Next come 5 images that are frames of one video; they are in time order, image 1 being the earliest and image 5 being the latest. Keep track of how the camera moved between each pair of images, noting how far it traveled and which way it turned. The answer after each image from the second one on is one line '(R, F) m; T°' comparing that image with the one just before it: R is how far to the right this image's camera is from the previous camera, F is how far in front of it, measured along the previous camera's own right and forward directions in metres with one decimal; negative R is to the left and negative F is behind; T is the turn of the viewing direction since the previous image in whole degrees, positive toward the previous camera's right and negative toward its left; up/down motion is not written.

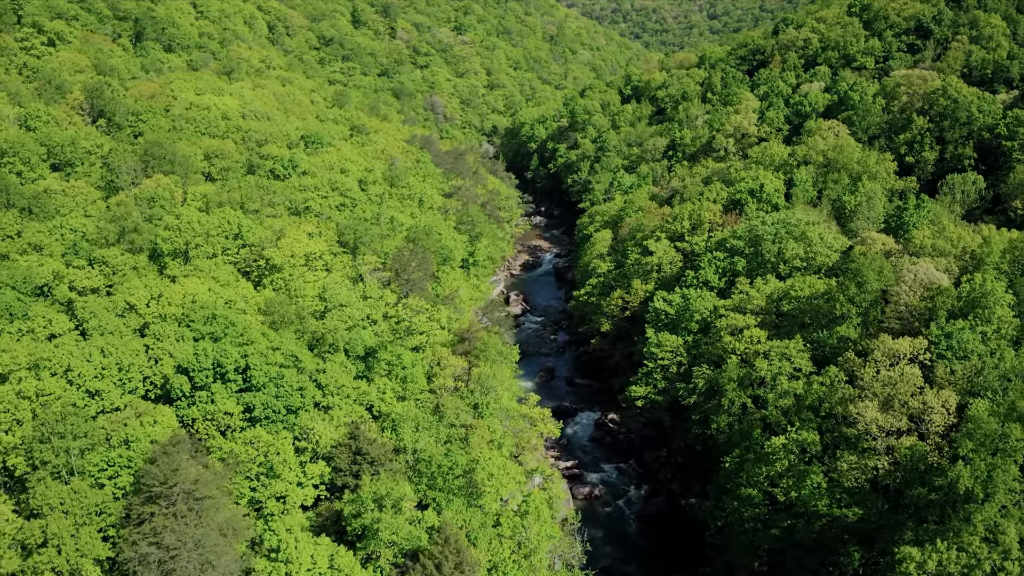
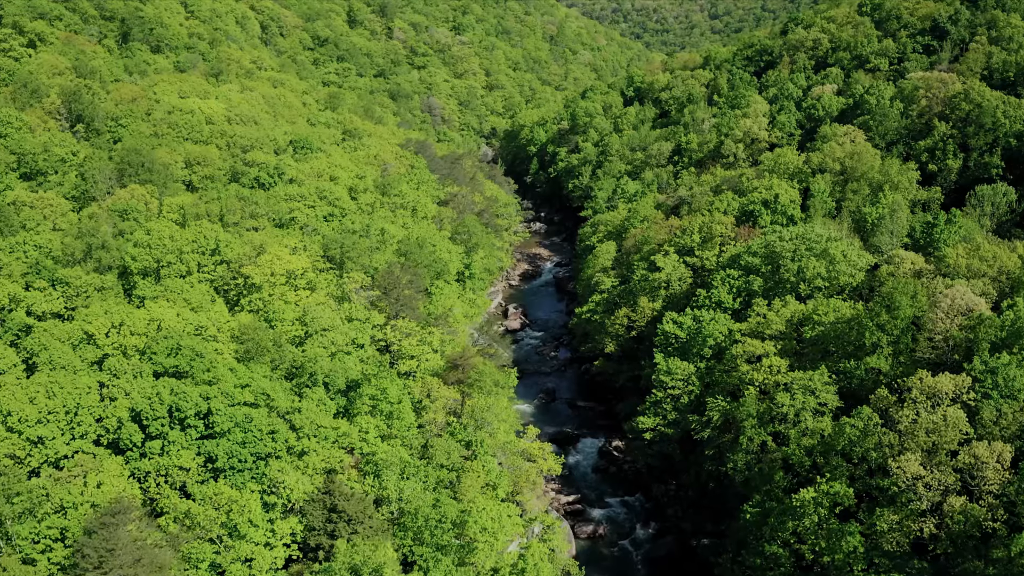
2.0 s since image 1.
(+0.2, +4.2) m; 0°
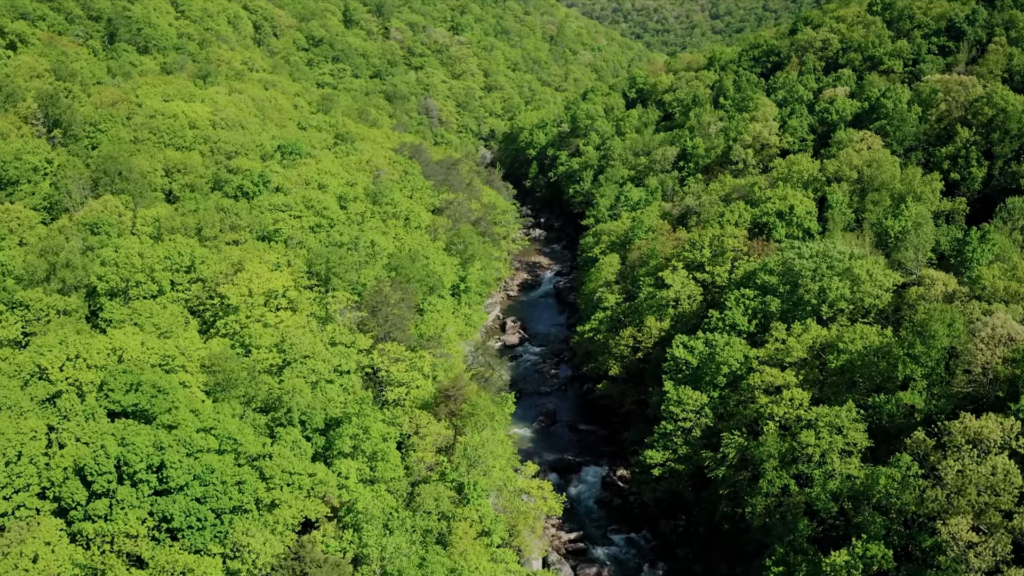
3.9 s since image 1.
(+0.2, +3.9) m; 0°
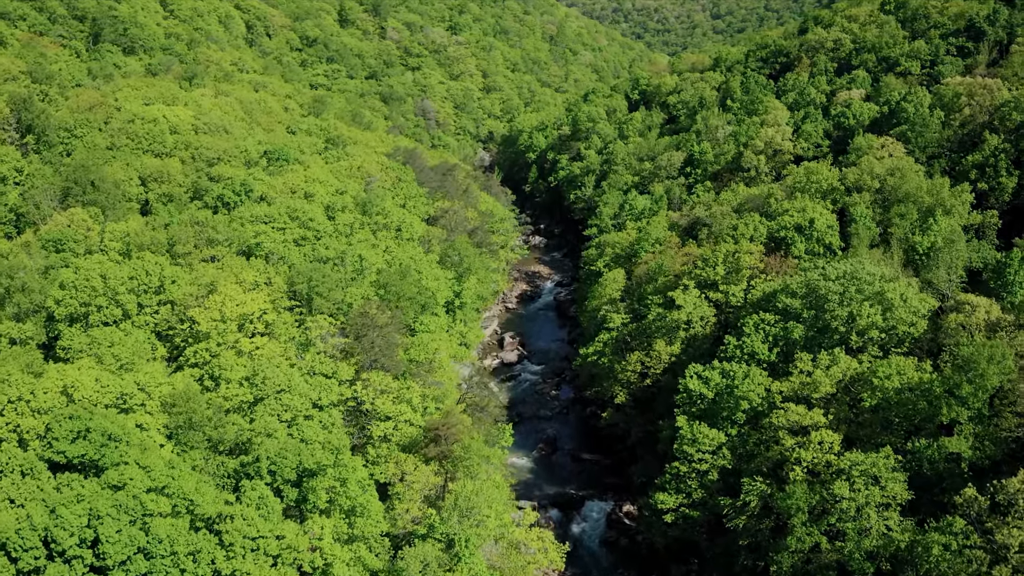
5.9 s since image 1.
(+0.2, +4.3) m; 0°
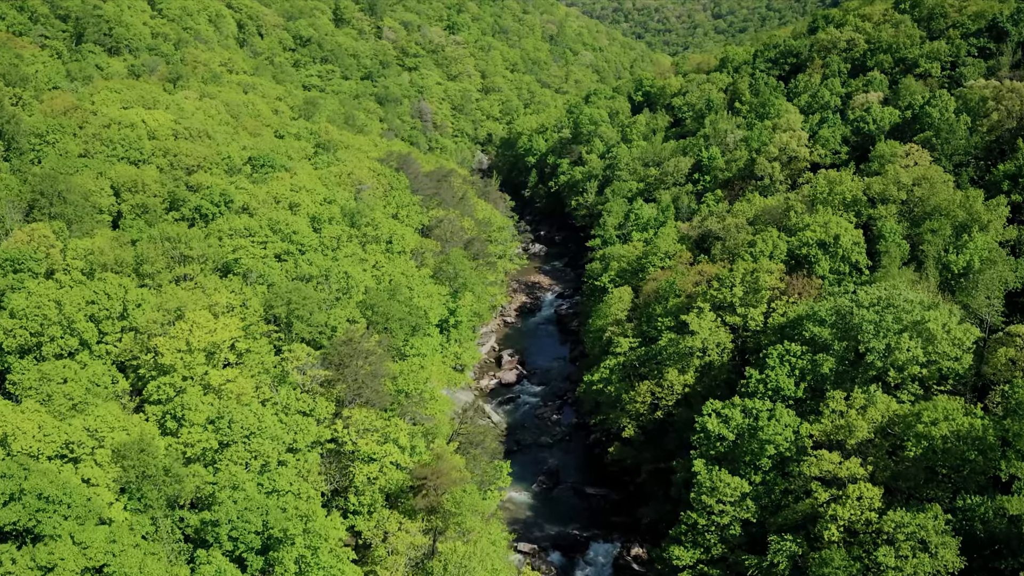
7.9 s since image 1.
(+0.1, +4.3) m; 0°
